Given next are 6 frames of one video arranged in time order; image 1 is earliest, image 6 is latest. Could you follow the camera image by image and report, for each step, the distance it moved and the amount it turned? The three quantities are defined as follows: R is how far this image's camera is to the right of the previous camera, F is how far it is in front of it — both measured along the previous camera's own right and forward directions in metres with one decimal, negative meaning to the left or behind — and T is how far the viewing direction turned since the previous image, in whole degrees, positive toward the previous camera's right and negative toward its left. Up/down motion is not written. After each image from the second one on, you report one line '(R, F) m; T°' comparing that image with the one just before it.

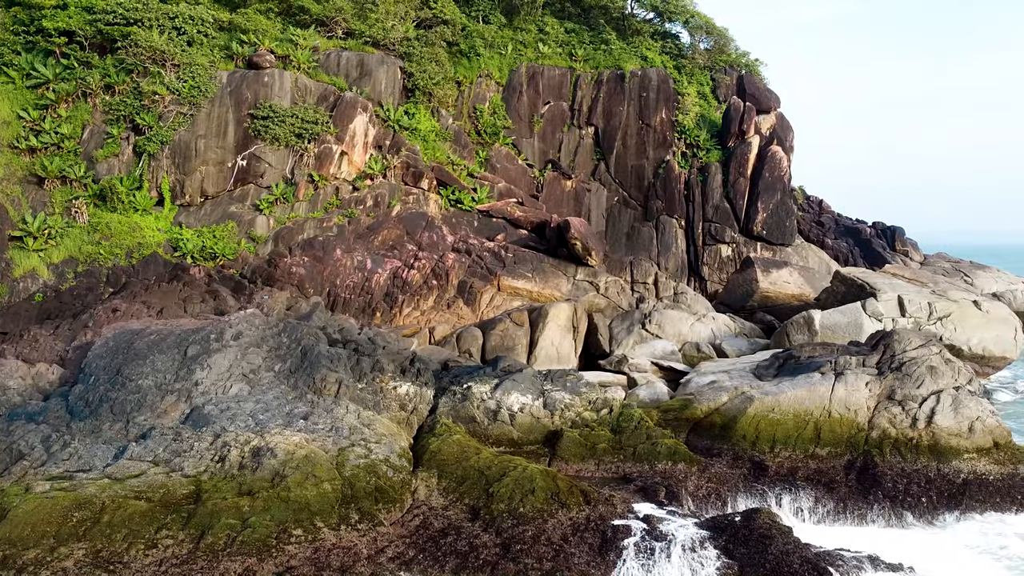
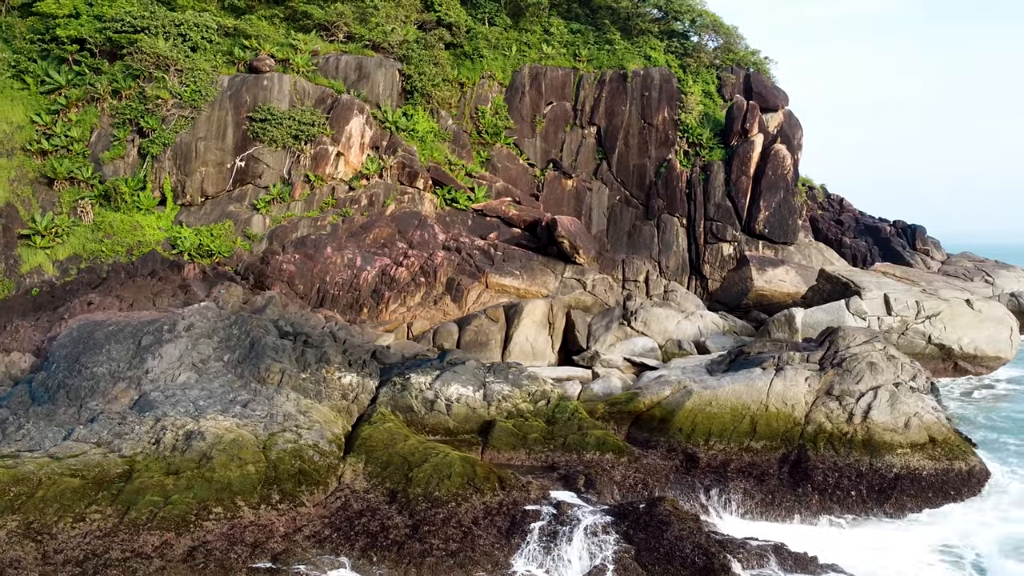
(+1.4, -0.3) m; -3°
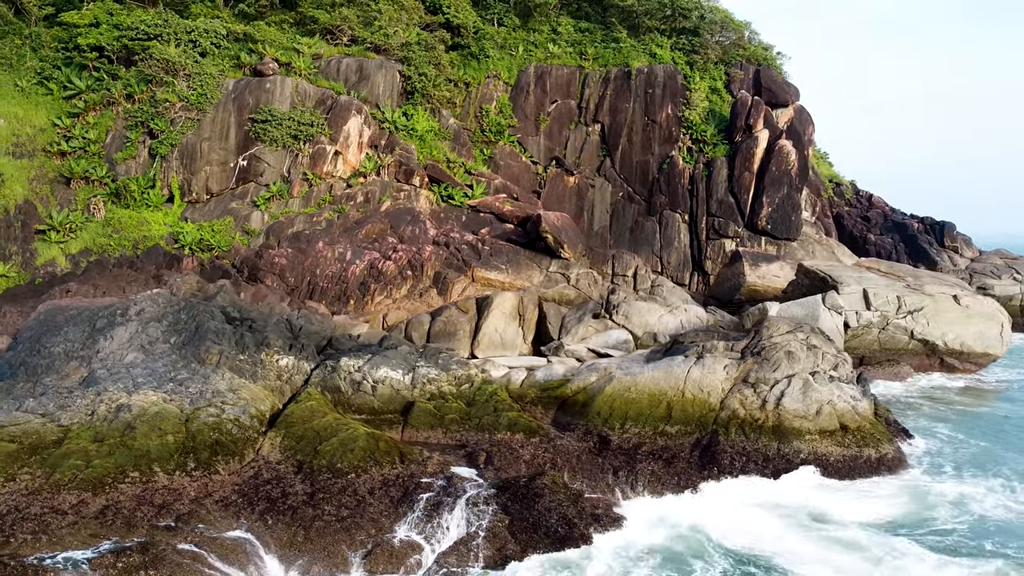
(+1.9, -0.4) m; -4°
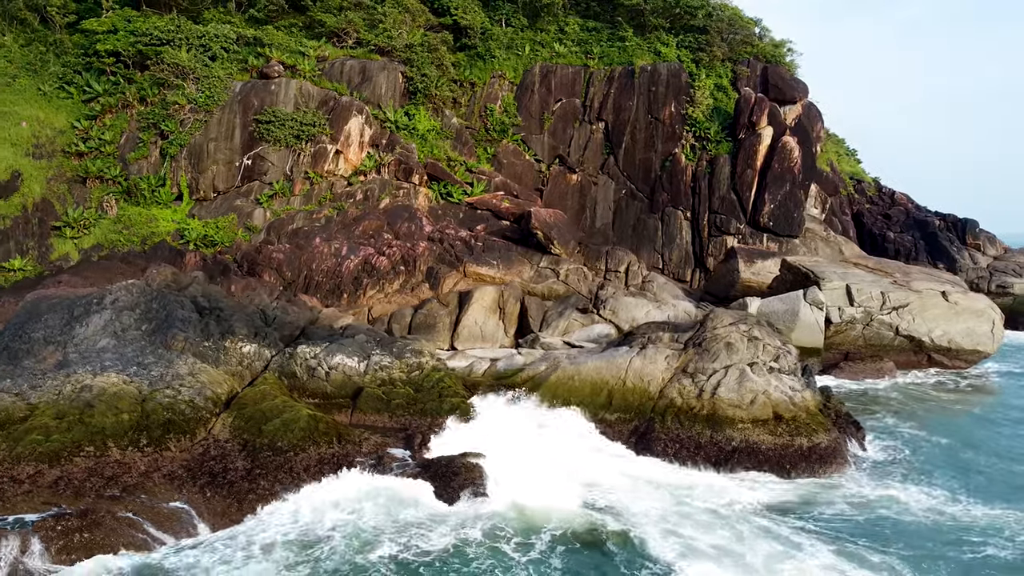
(+1.4, -0.4) m; -3°
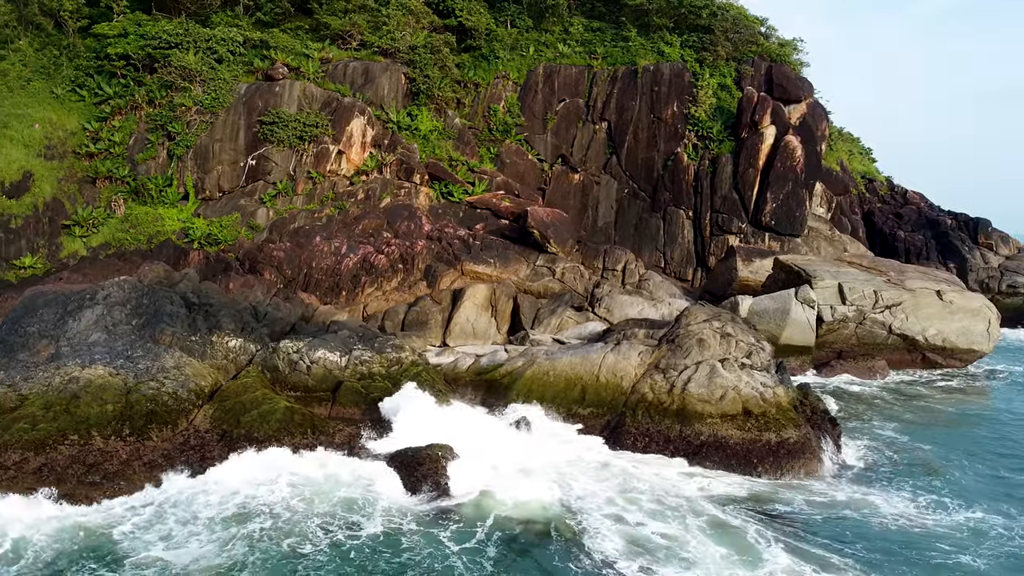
(+0.7, -0.2) m; -2°
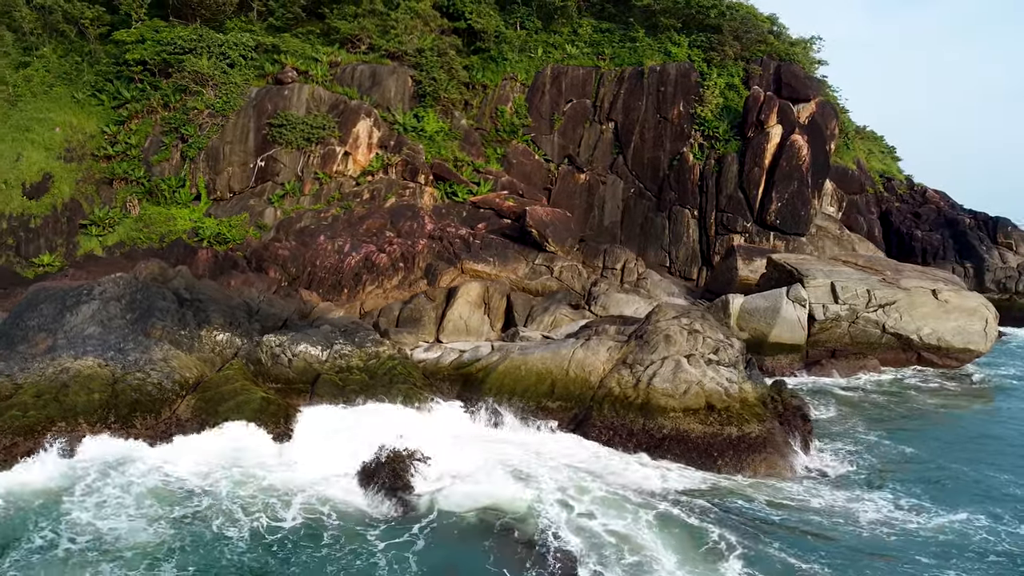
(+0.9, -0.3) m; -2°
